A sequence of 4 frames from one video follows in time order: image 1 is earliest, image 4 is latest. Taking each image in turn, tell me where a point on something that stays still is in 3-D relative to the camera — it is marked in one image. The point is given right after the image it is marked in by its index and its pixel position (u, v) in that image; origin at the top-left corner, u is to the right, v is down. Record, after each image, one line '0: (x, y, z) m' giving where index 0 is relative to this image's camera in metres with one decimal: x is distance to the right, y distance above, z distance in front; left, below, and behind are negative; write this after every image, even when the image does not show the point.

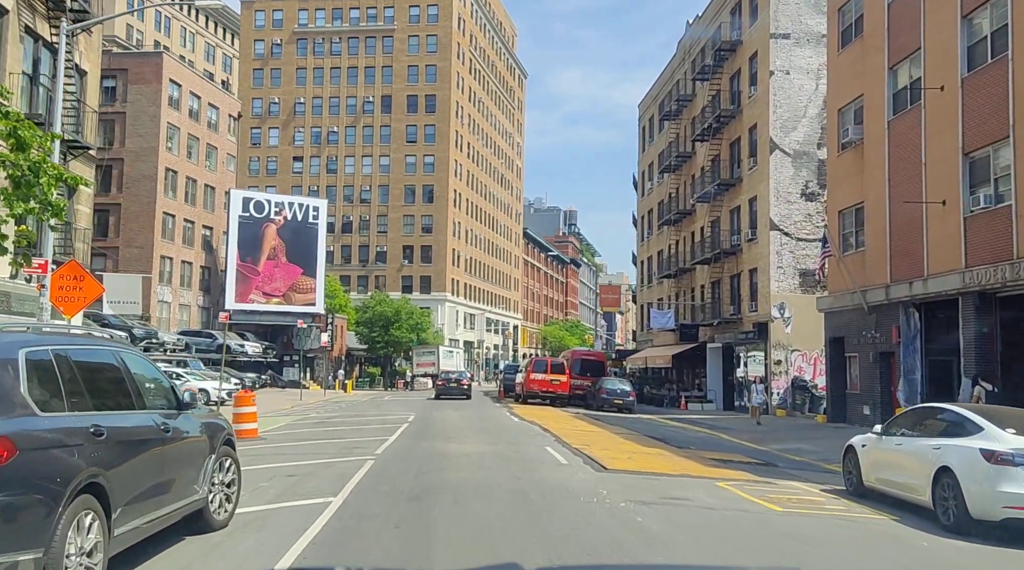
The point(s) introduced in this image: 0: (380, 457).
0: (-2.3, -3.0, +15.7) m
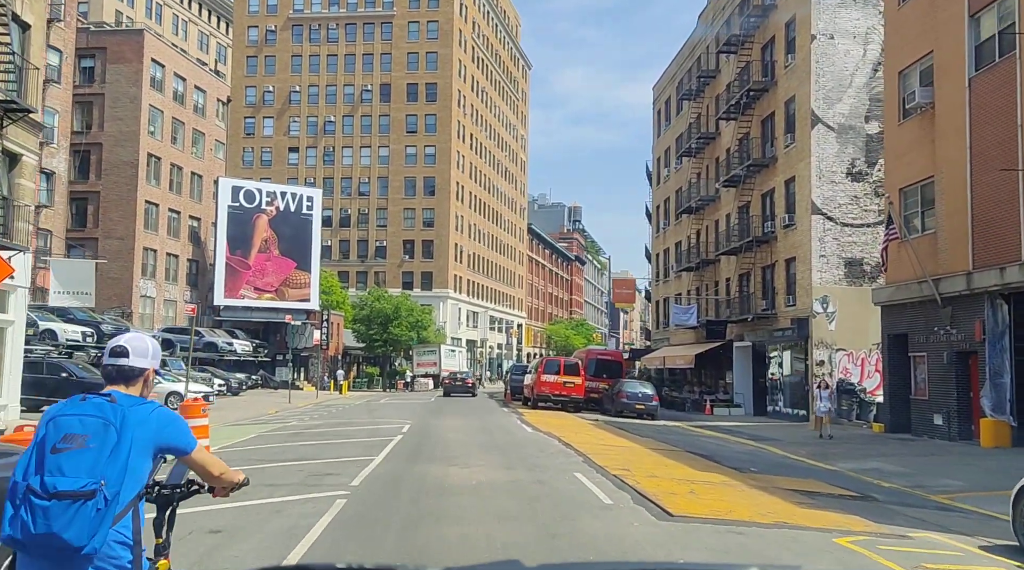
0: (-2.0, -2.7, +11.8) m
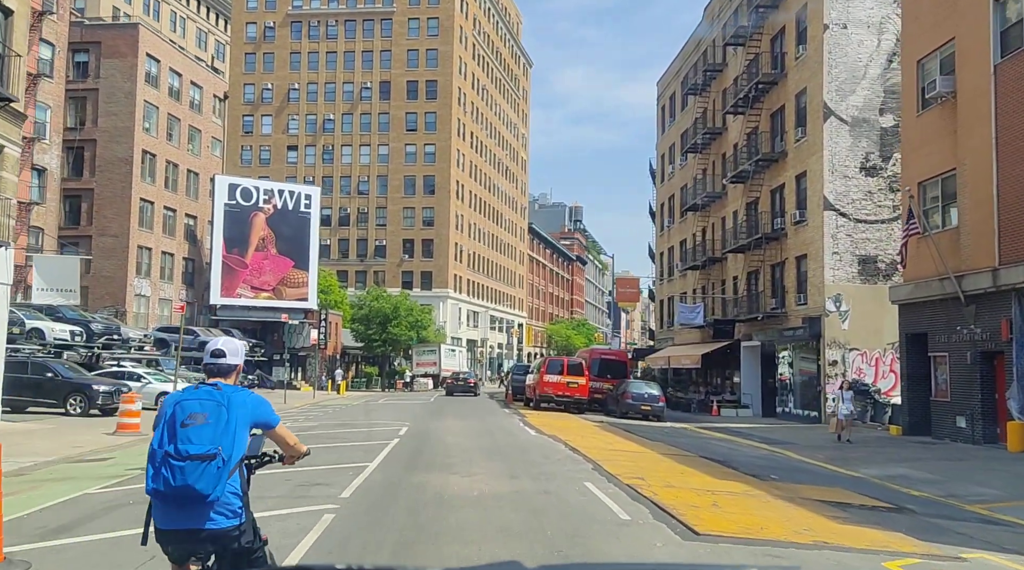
0: (-1.9, -2.6, +10.8) m
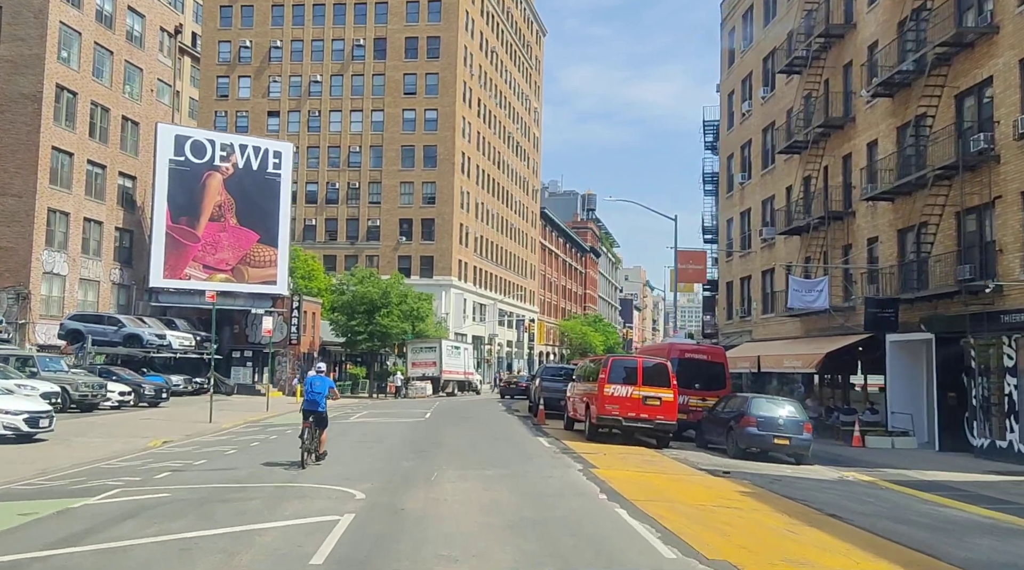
0: (-1.1, -1.6, -2.3) m
